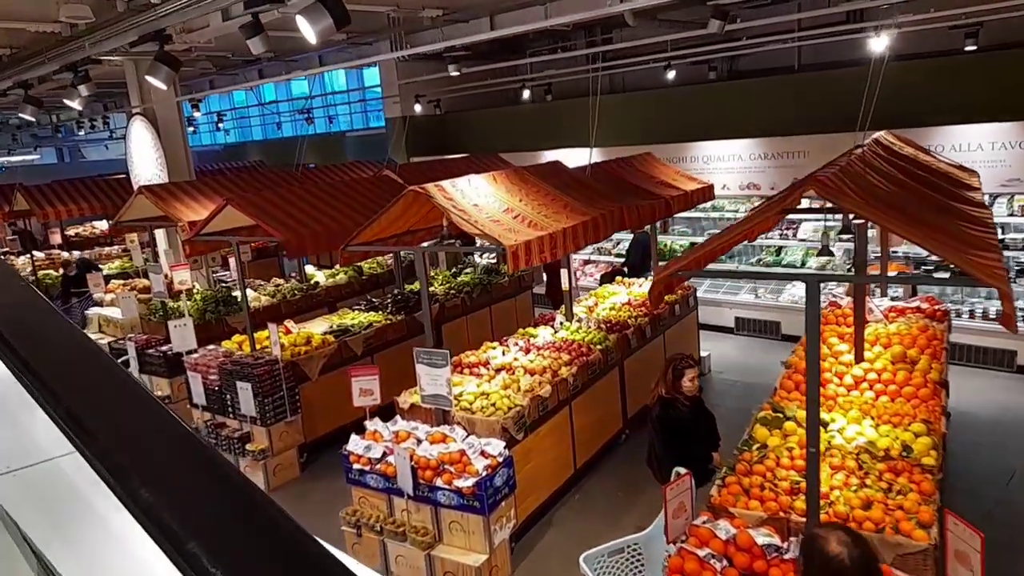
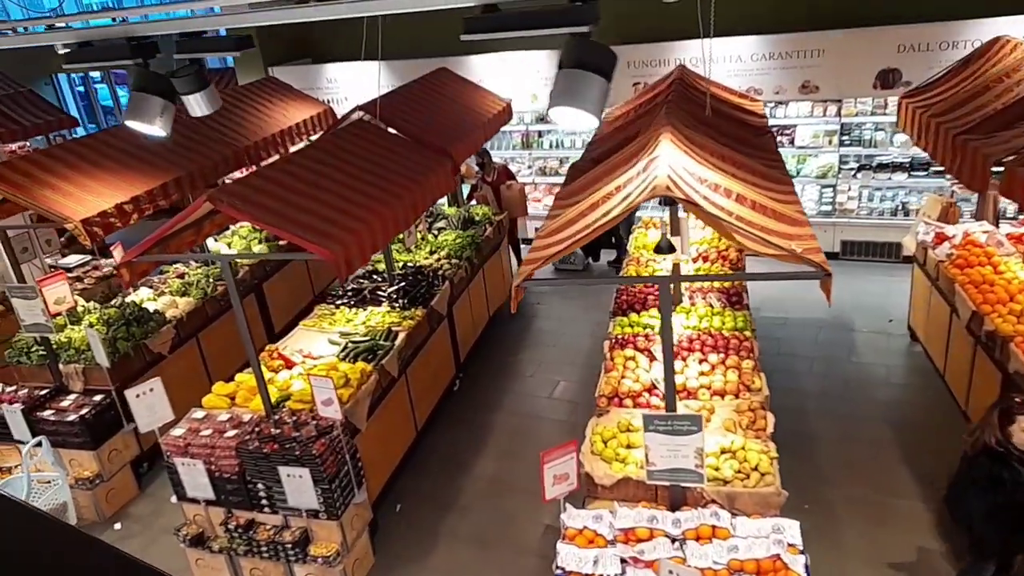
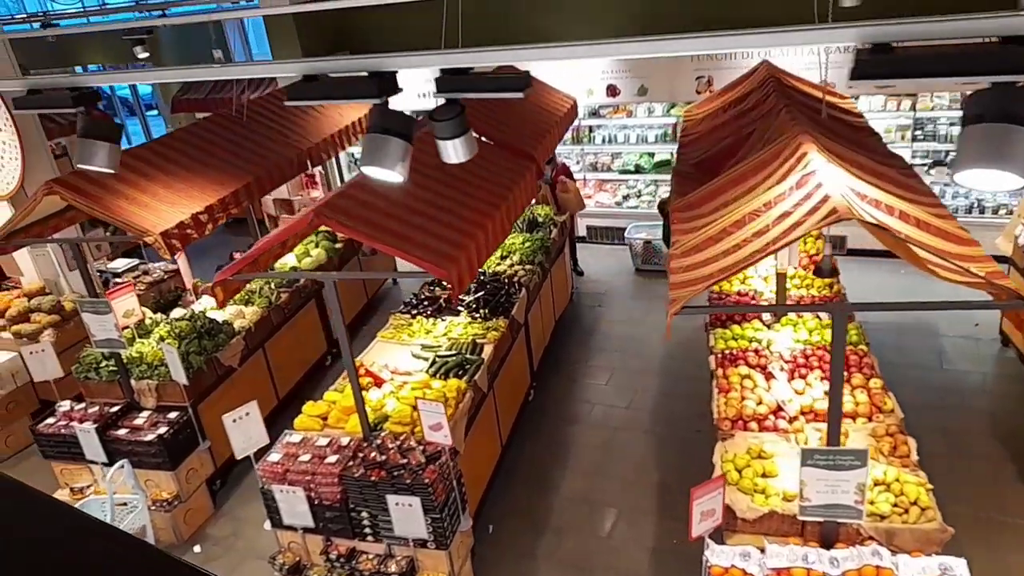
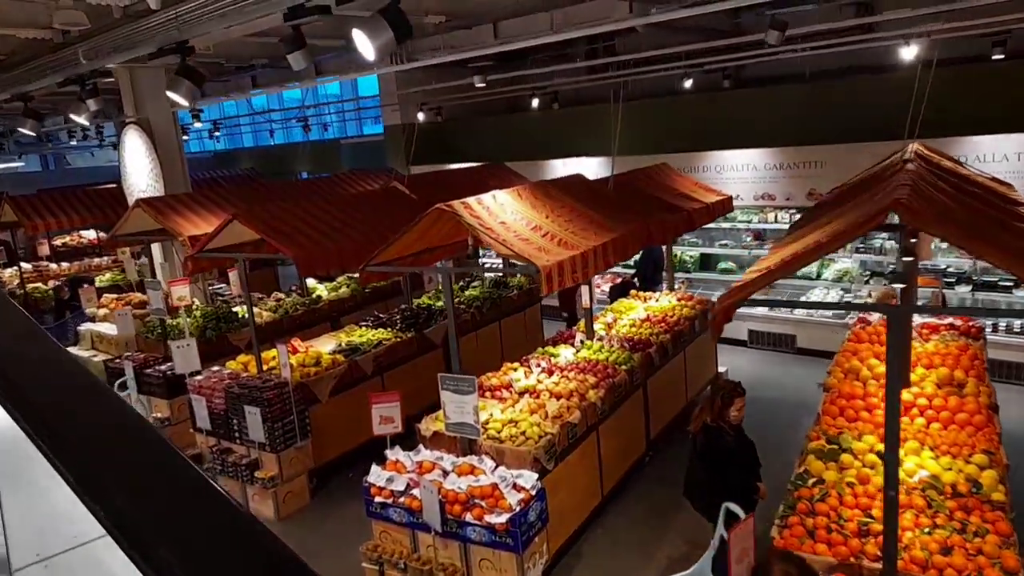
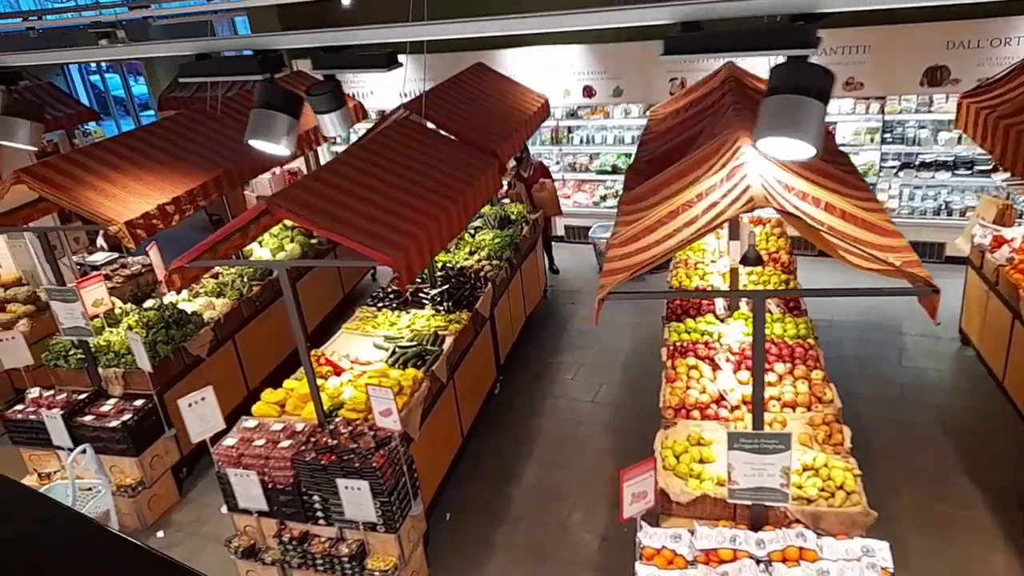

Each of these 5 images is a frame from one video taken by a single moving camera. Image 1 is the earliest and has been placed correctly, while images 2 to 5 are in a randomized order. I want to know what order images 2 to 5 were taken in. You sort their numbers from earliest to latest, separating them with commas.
4, 2, 5, 3
